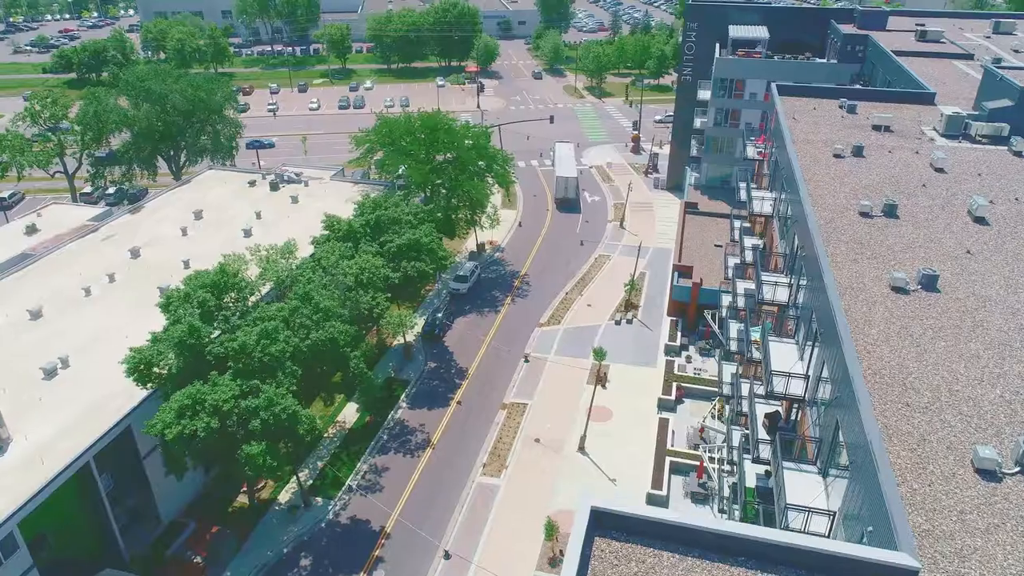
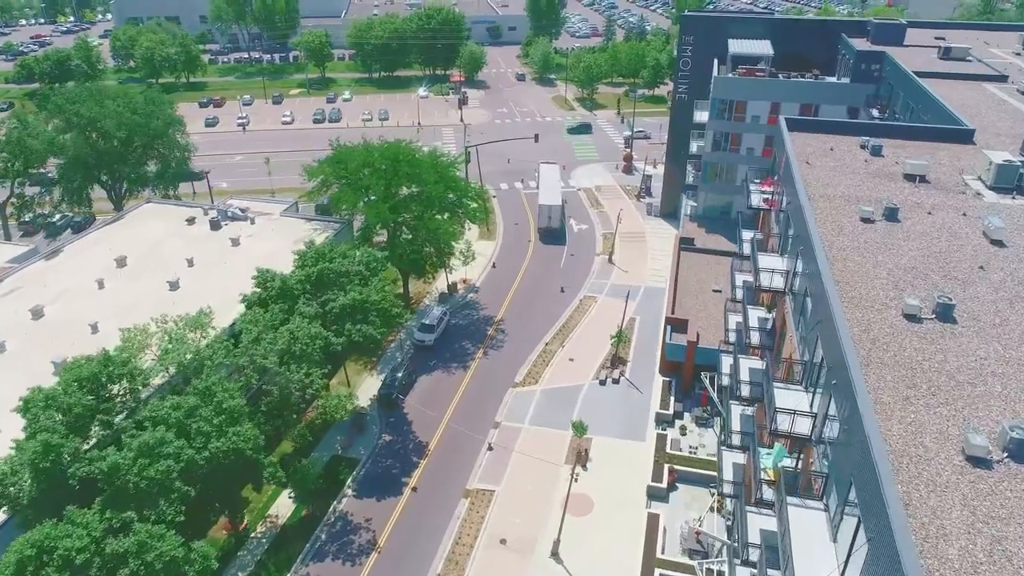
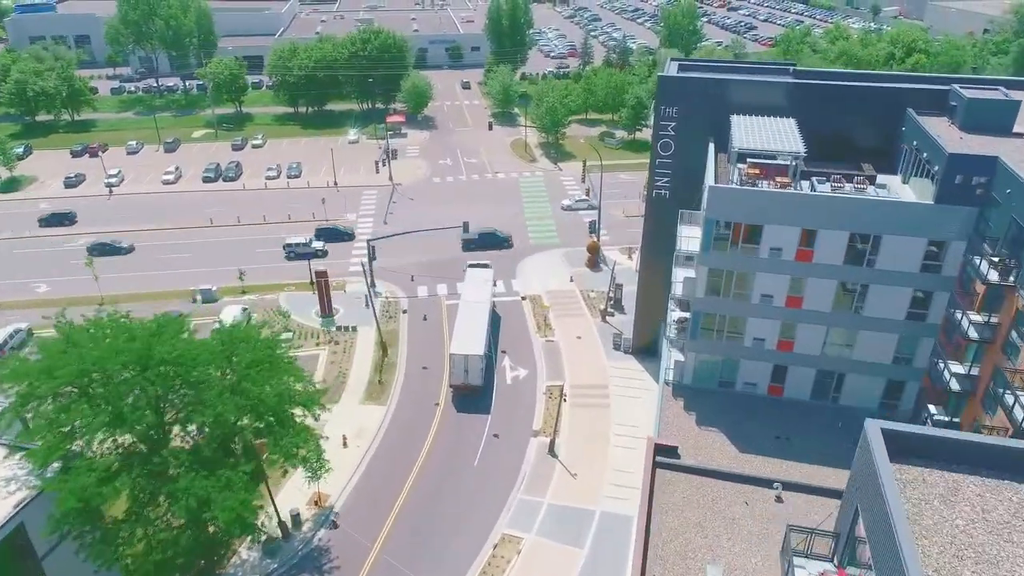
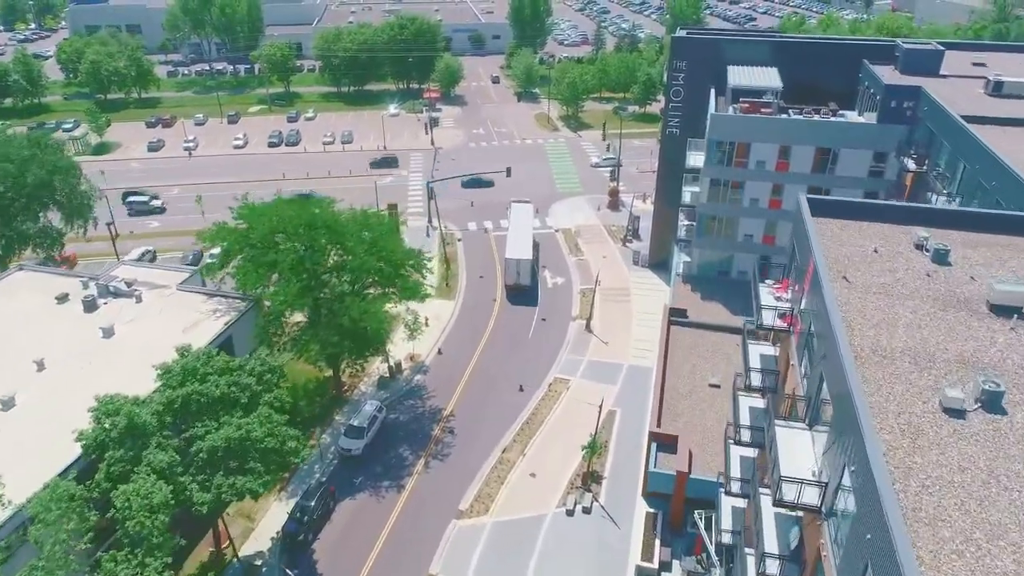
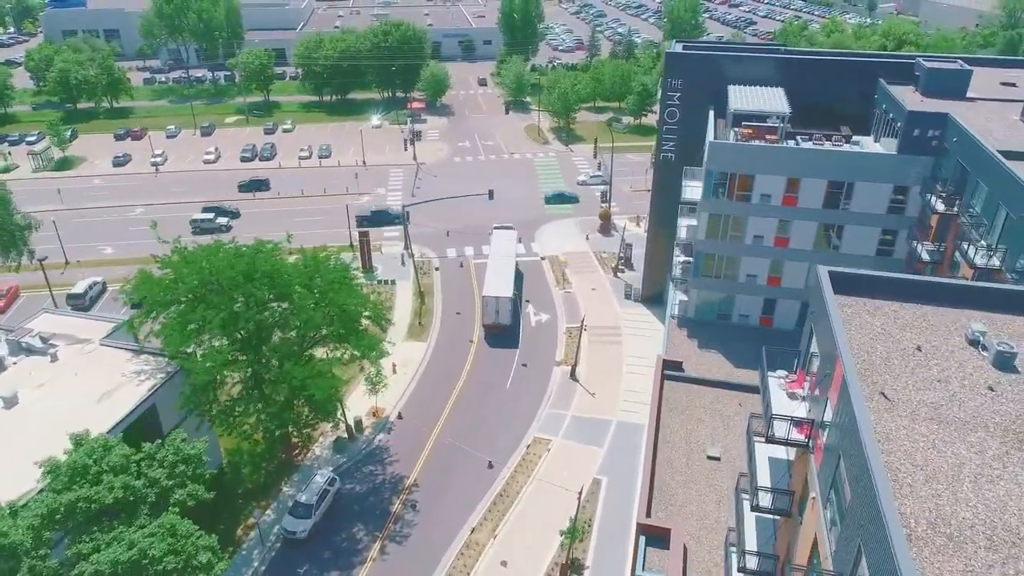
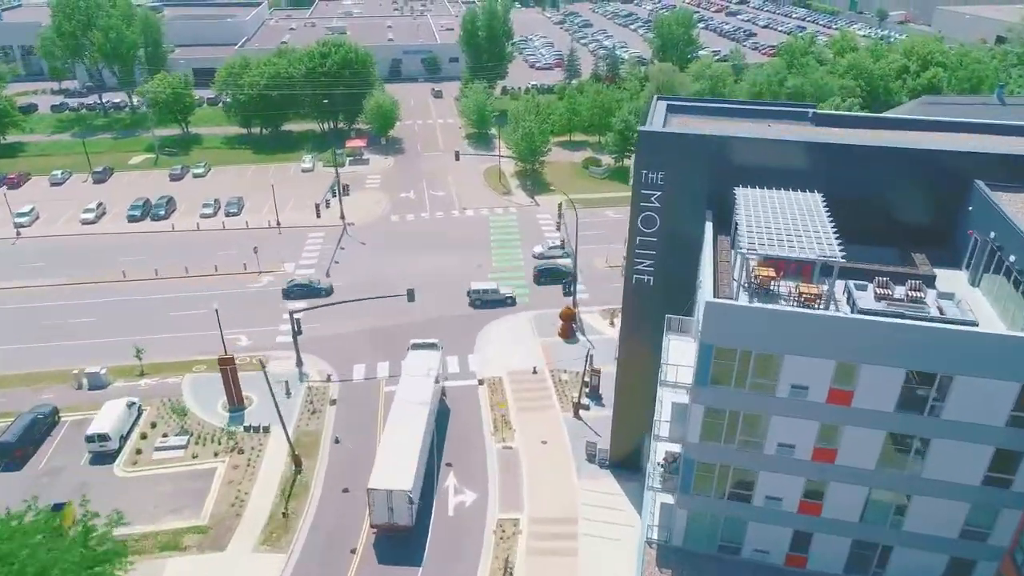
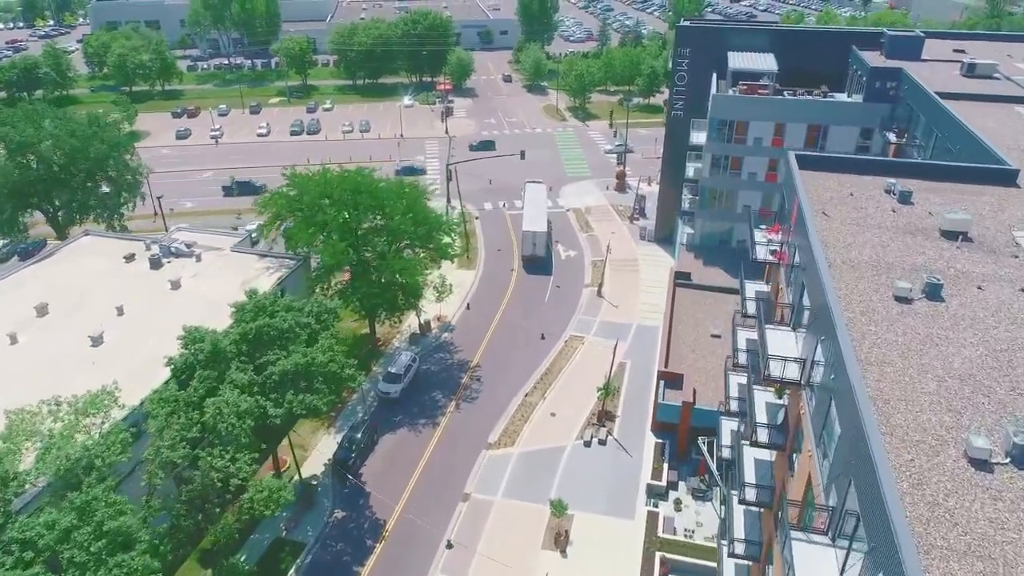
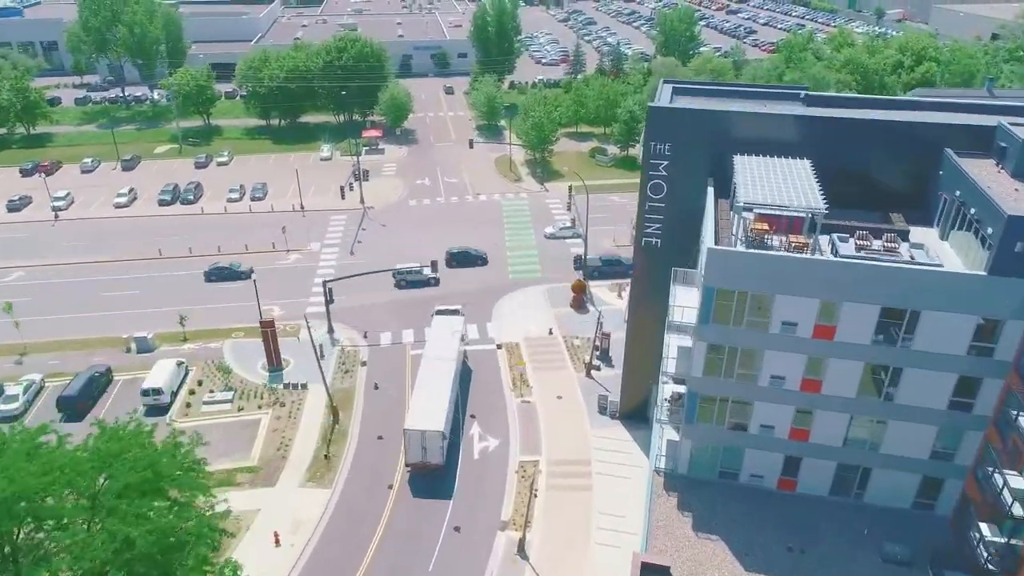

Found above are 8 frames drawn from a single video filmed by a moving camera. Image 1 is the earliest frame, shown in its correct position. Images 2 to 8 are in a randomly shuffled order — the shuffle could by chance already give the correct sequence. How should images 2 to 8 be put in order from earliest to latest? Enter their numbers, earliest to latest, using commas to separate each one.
2, 7, 4, 5, 3, 8, 6
